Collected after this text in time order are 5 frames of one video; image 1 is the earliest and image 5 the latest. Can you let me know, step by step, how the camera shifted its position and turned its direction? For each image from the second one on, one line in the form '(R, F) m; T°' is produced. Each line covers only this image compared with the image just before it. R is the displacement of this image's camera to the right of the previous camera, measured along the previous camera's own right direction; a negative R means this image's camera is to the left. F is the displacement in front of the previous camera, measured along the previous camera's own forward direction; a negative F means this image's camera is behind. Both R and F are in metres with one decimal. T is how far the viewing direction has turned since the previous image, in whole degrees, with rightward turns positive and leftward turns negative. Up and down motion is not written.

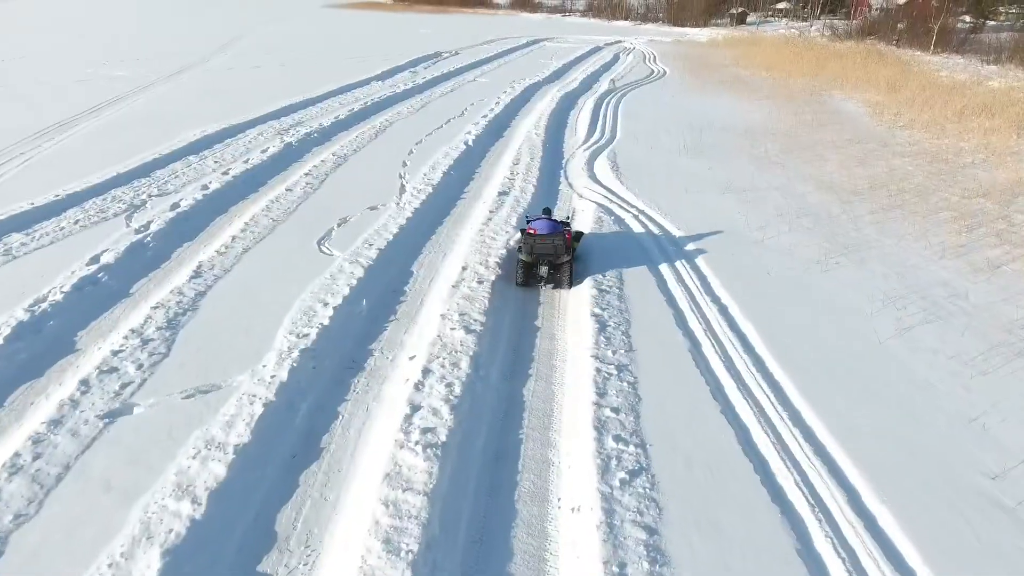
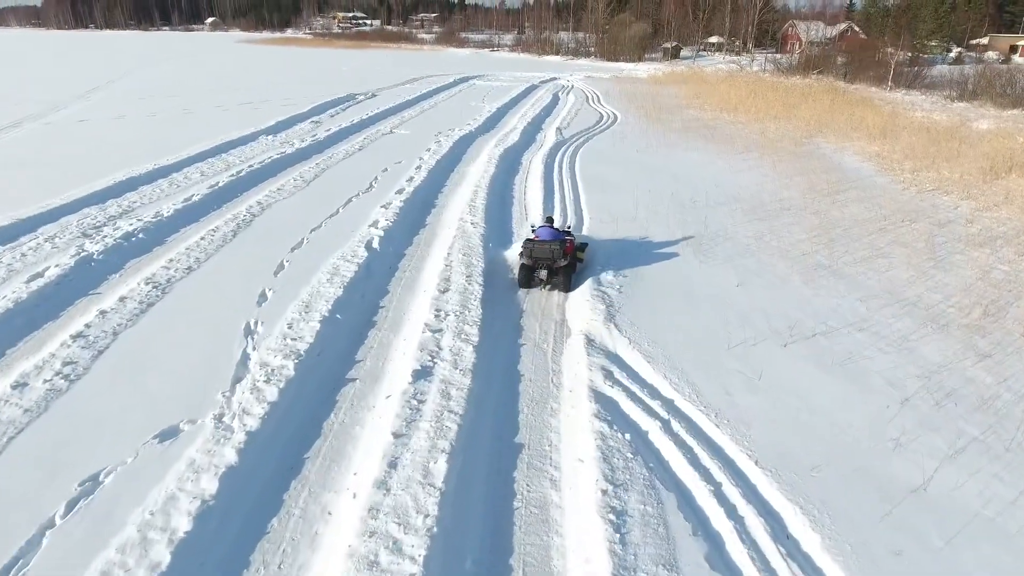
(+0.1, +3.8) m; +6°
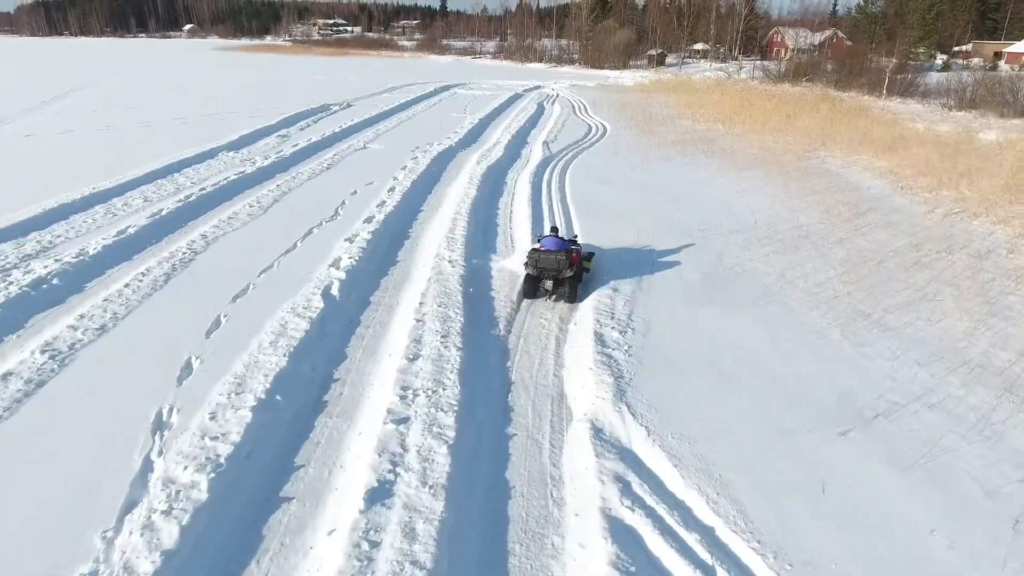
(0.0, +1.2) m; +1°
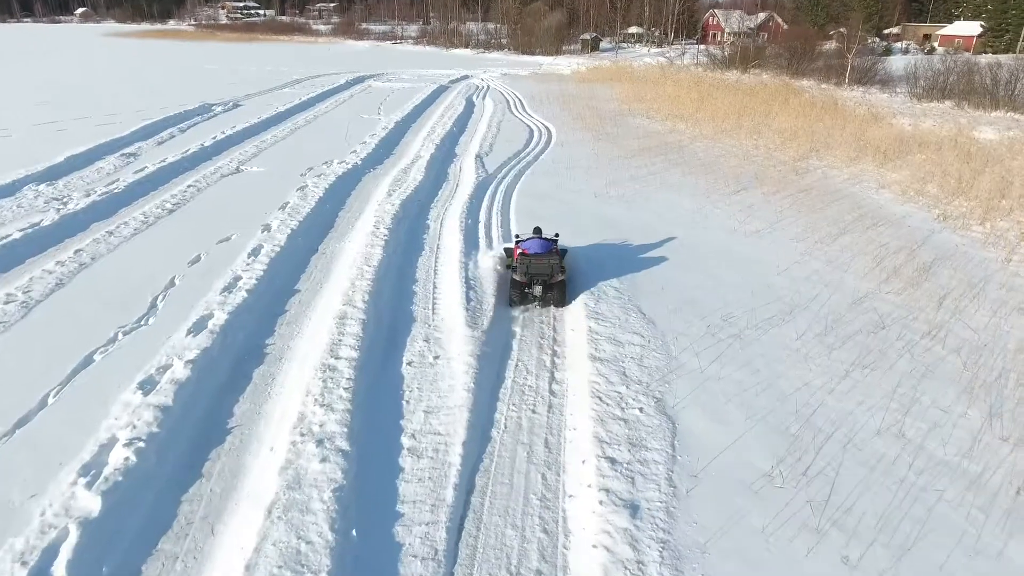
(+0.1, +3.3) m; +6°
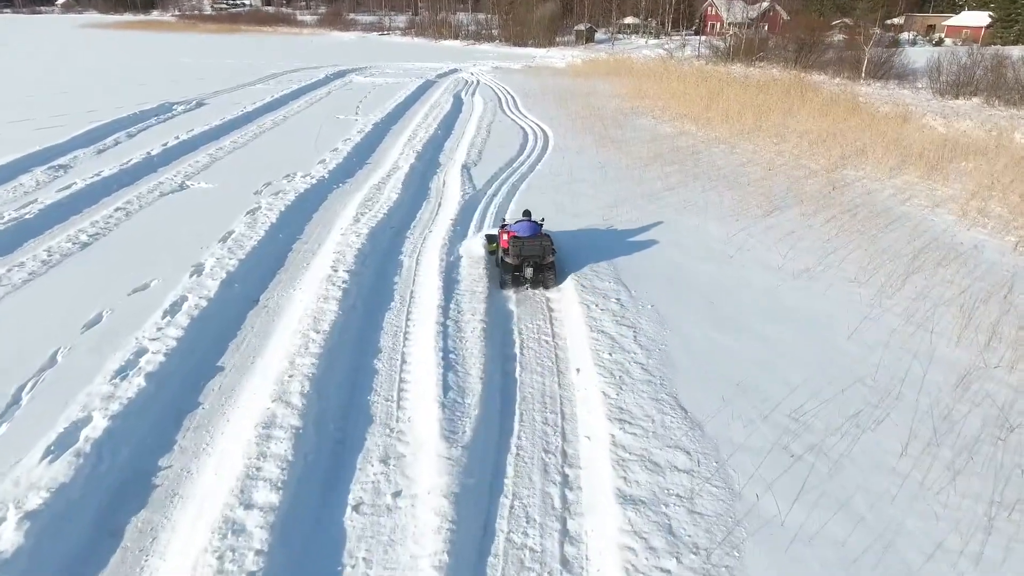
(0.0, +1.6) m; +1°
